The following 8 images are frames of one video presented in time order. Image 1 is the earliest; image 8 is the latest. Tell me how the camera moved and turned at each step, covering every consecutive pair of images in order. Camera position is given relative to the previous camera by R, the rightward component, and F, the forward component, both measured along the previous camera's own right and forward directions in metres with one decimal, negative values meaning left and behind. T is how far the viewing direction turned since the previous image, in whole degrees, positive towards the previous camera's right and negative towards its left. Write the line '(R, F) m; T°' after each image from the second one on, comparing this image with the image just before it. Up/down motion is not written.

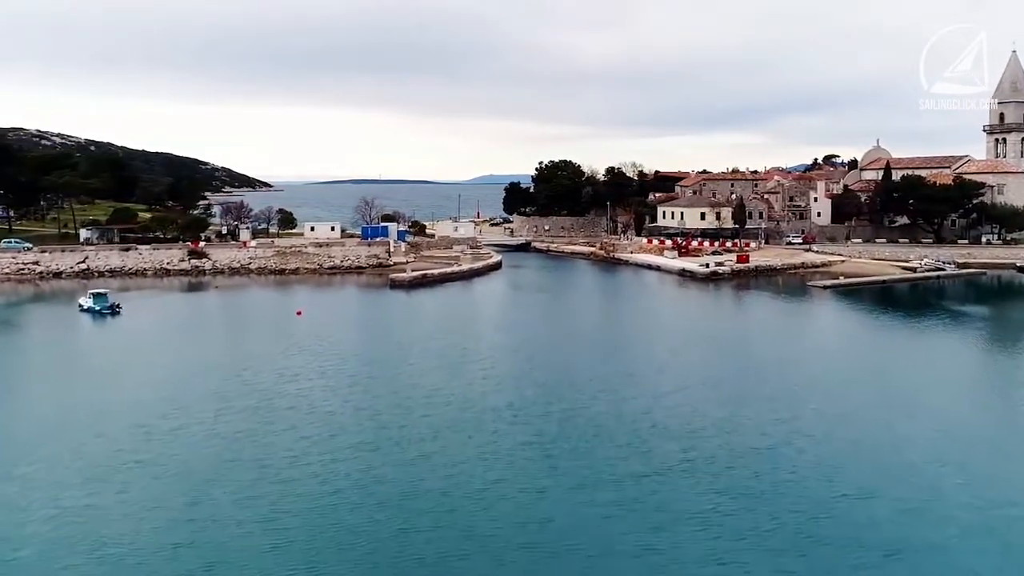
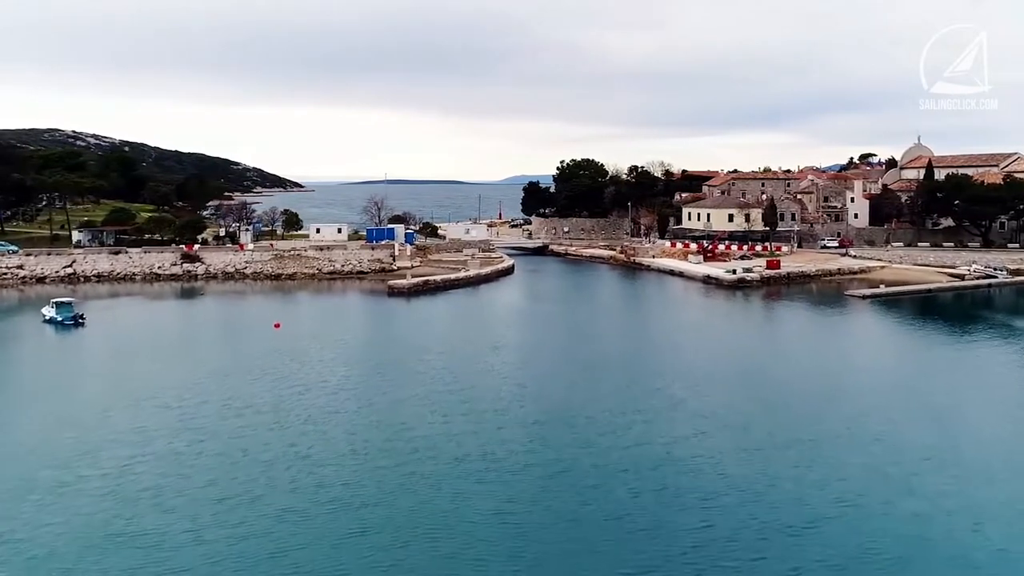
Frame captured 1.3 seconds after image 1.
(+0.6, +2.2) m; -2°
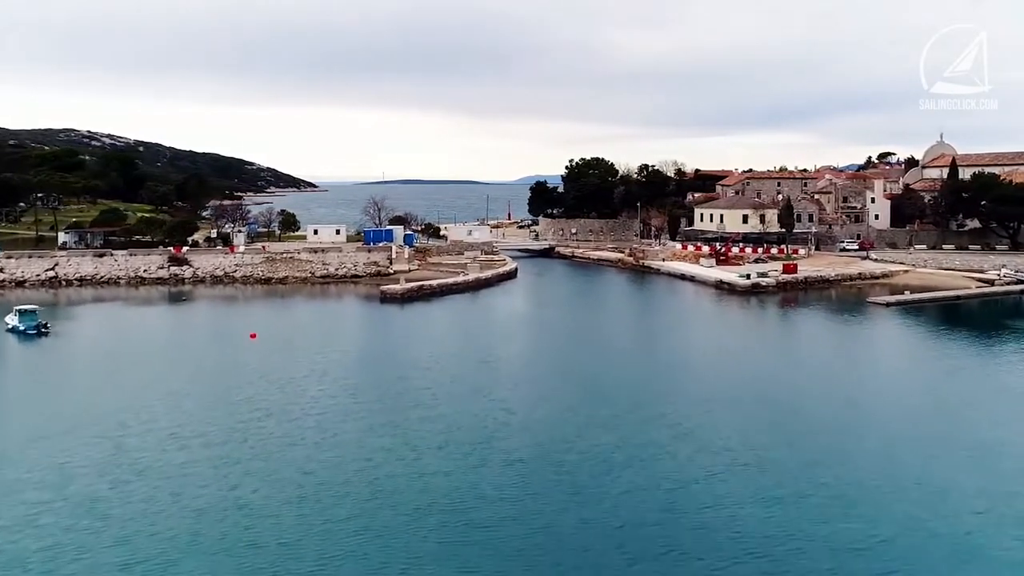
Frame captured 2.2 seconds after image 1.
(+0.4, +1.5) m; -1°
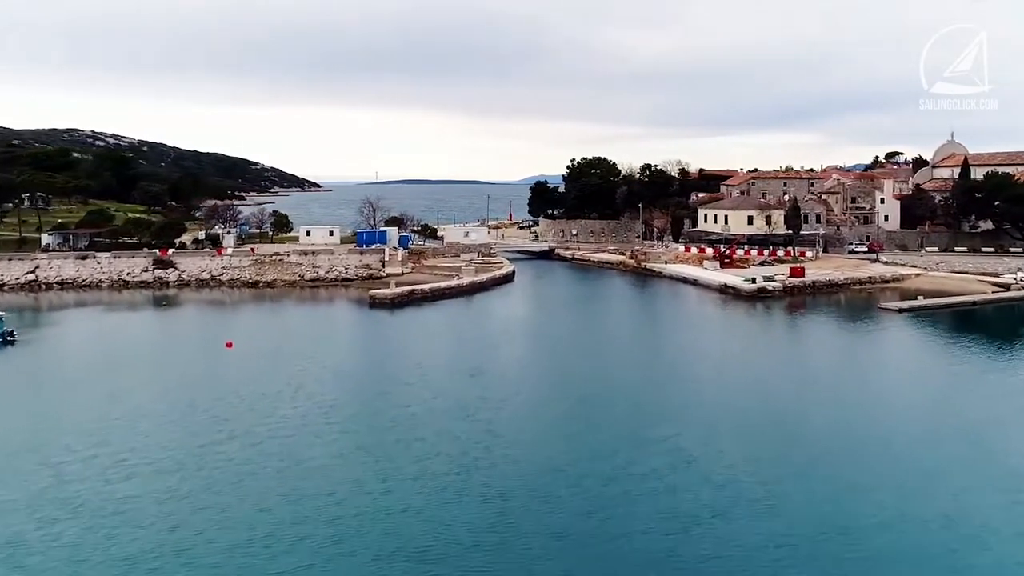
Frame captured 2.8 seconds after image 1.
(+0.2, +1.0) m; 0°
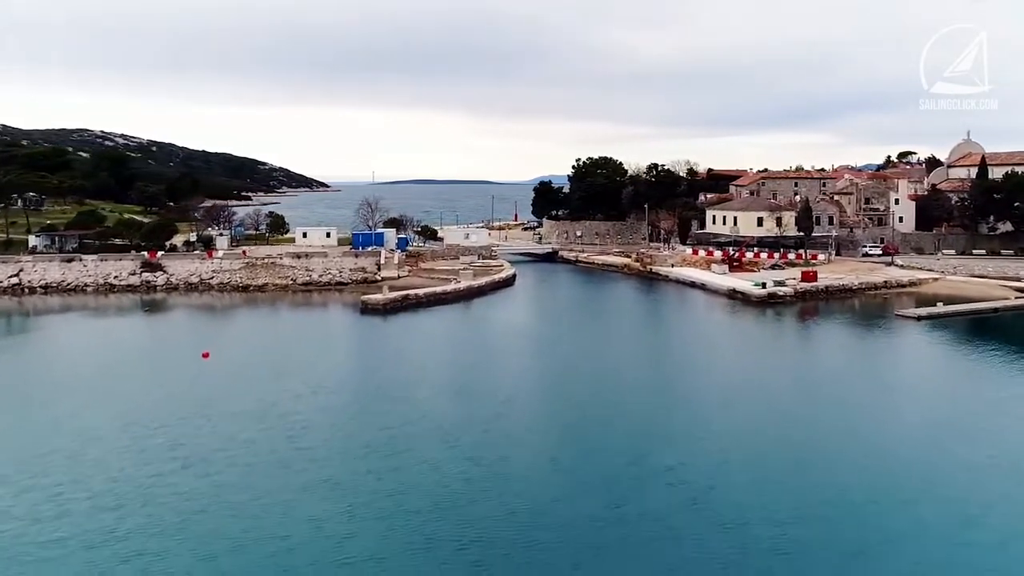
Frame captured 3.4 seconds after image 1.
(+0.2, +1.1) m; -1°
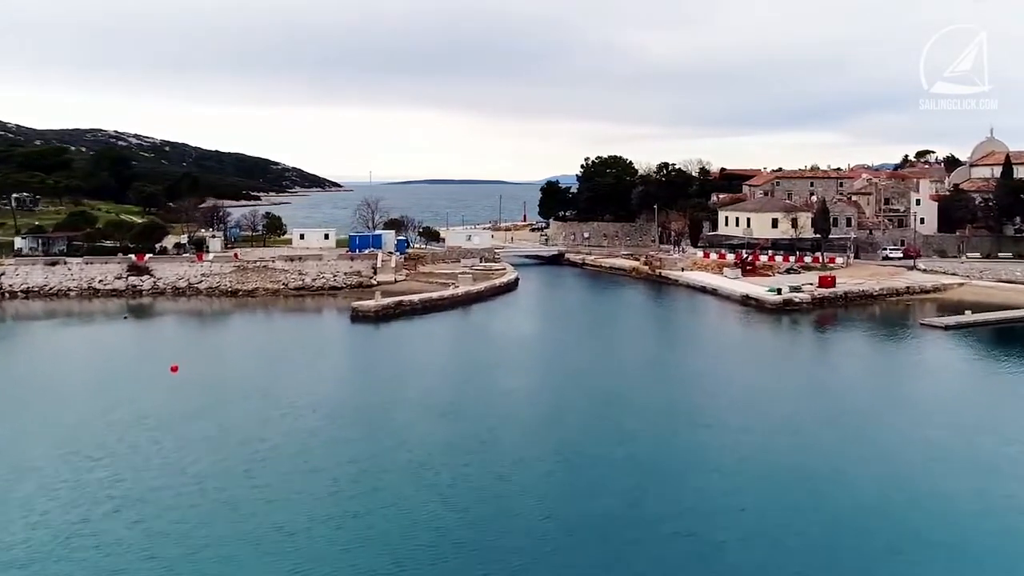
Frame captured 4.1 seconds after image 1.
(+0.3, +1.3) m; -1°
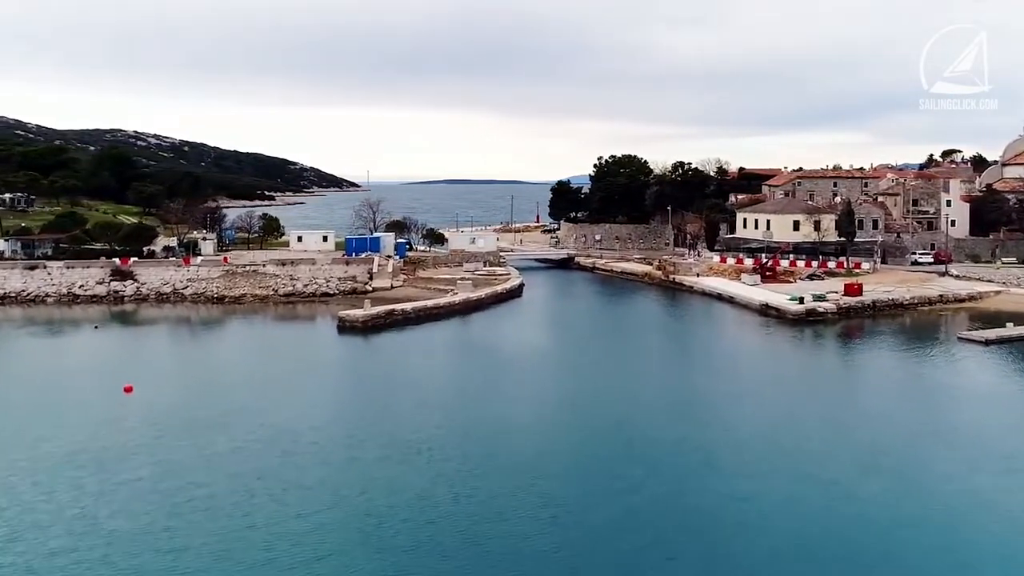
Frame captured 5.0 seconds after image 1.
(+0.4, +1.6) m; -1°
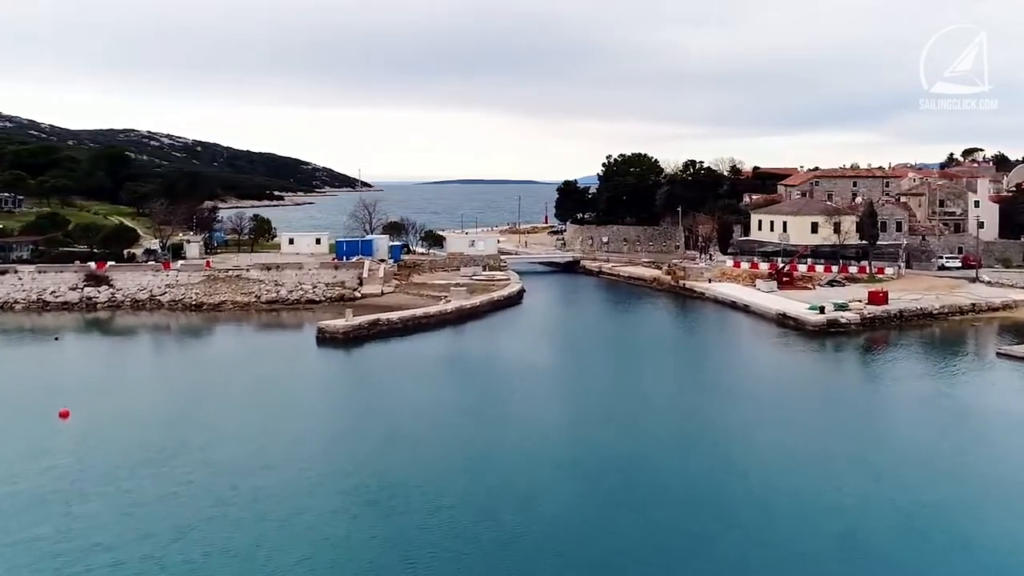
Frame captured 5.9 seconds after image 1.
(+0.4, +1.6) m; -1°
